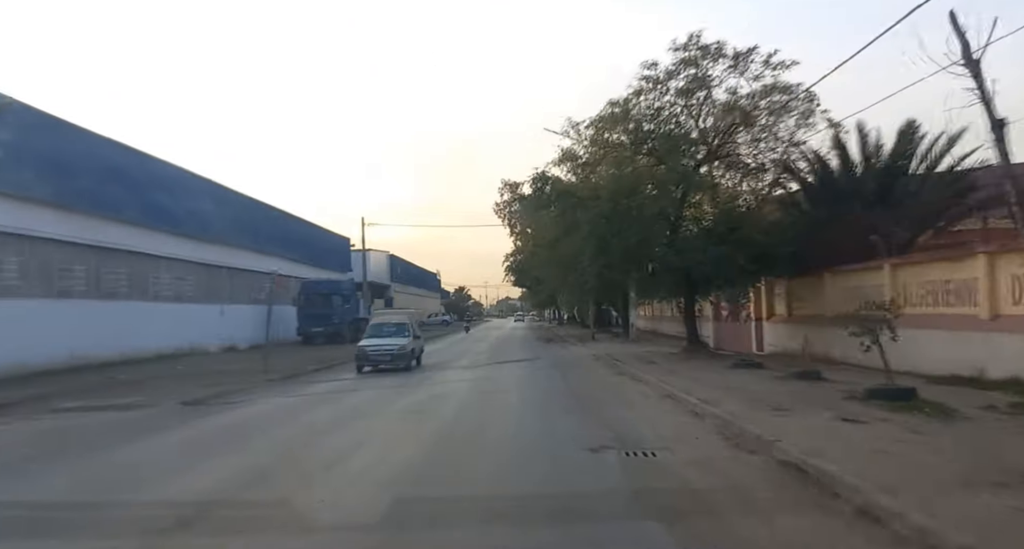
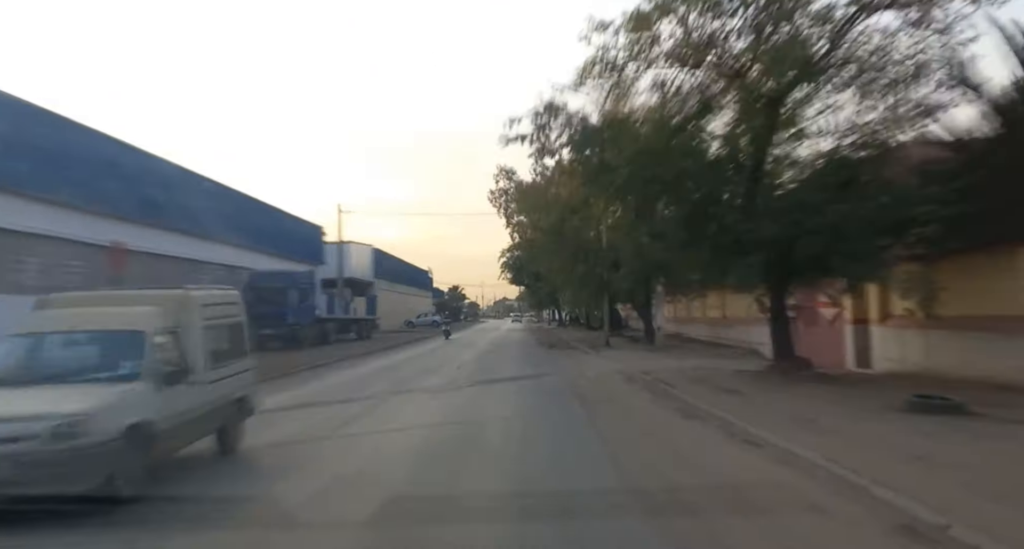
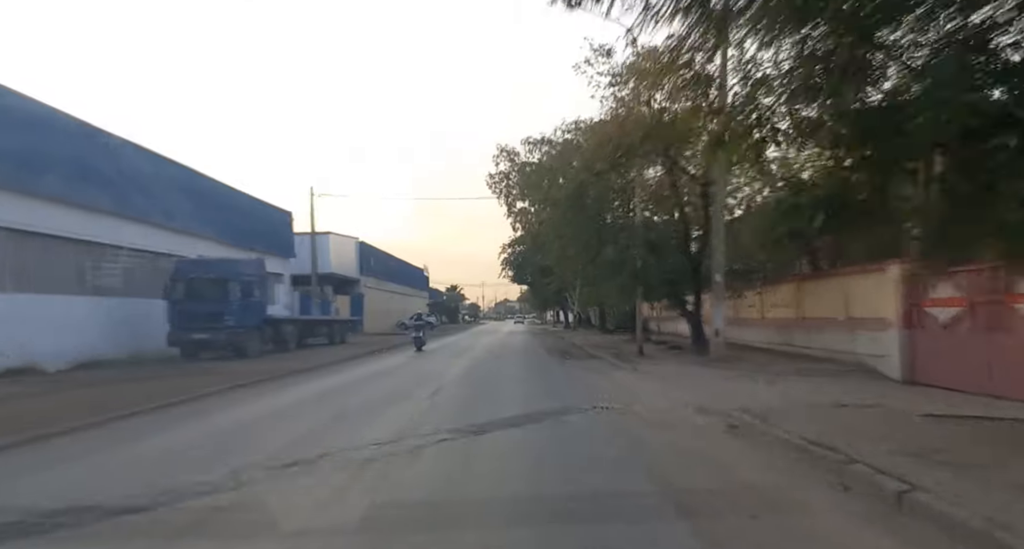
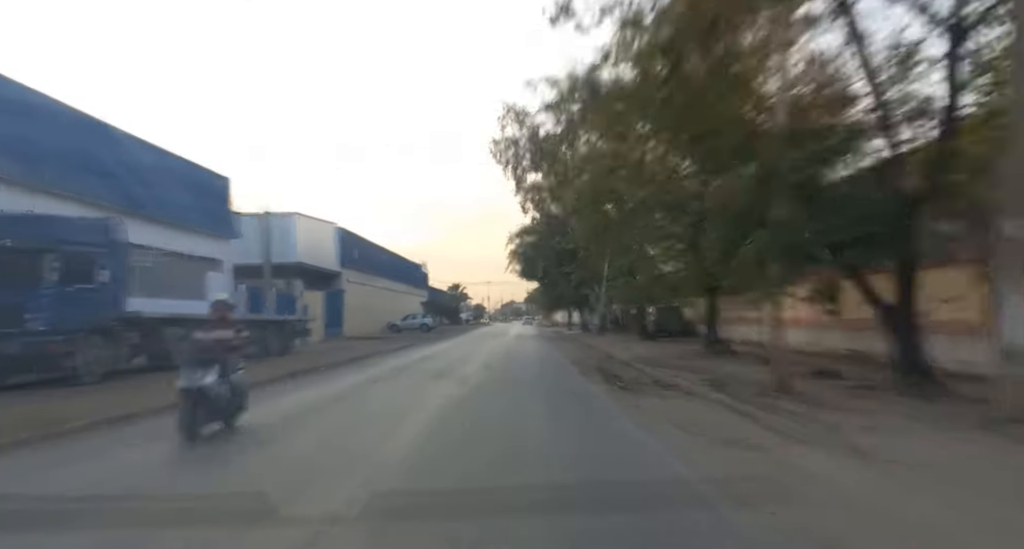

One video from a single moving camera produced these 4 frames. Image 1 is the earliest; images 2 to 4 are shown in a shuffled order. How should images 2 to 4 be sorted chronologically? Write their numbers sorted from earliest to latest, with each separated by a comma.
2, 3, 4
